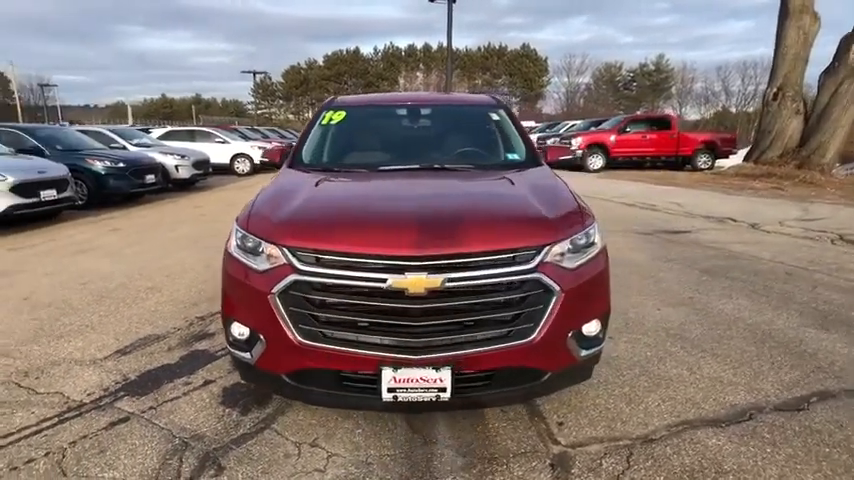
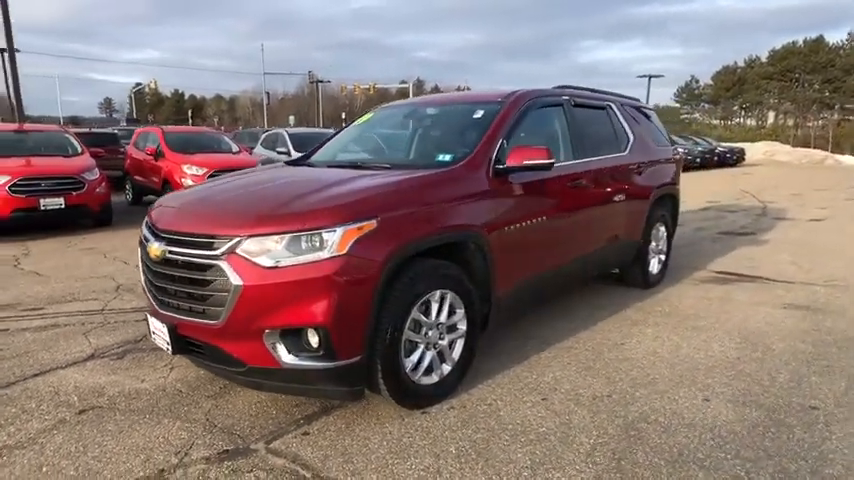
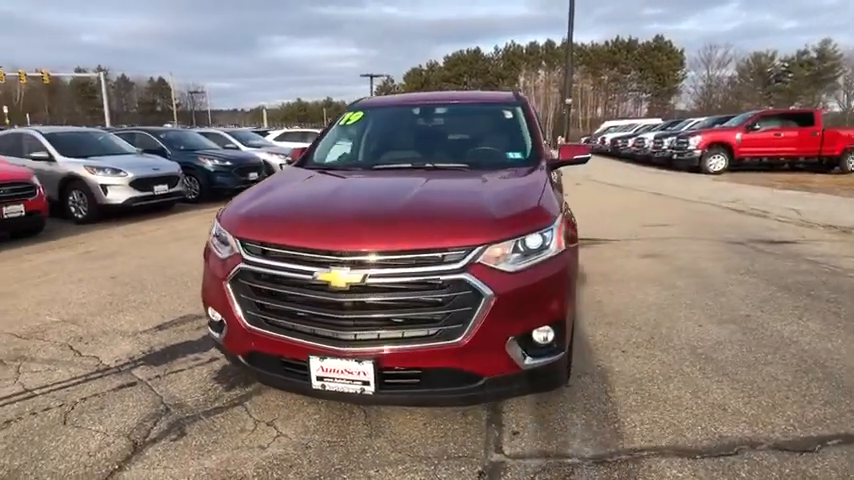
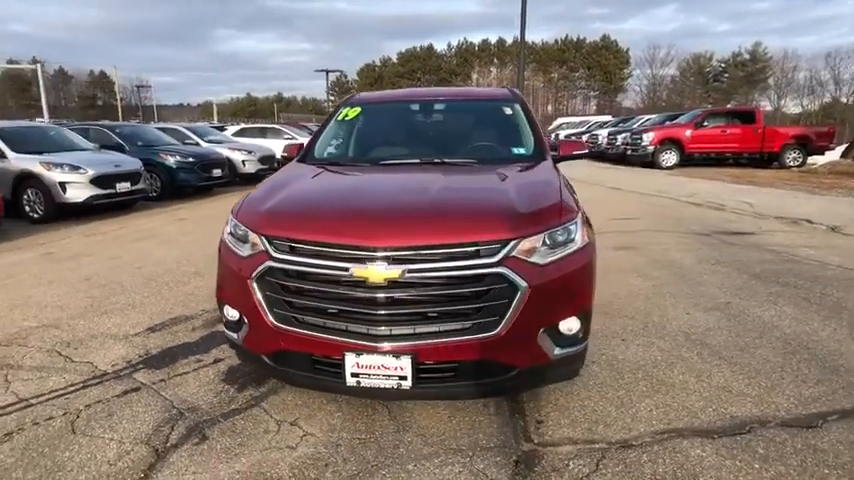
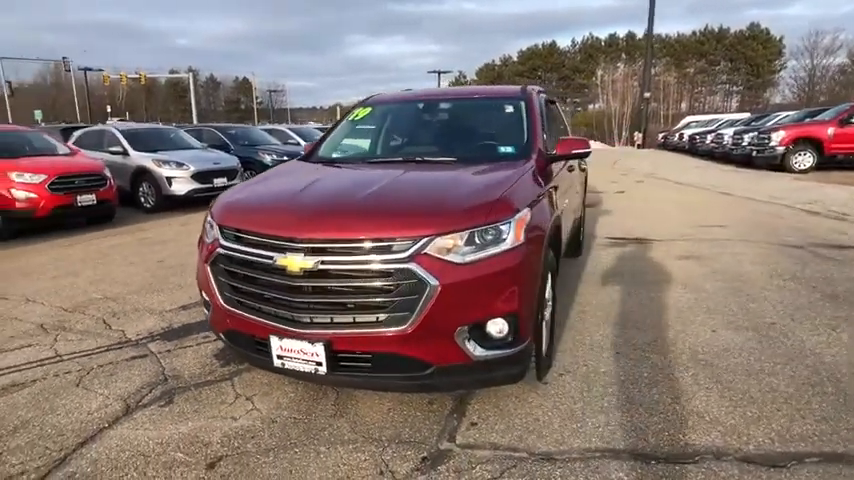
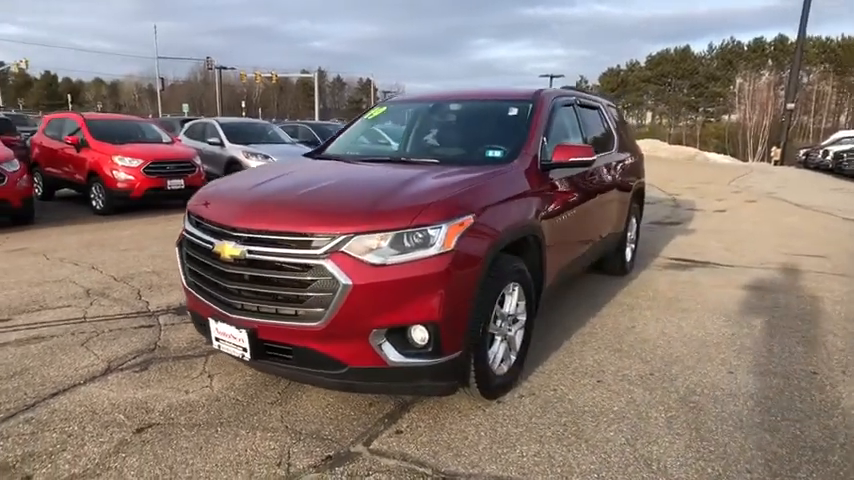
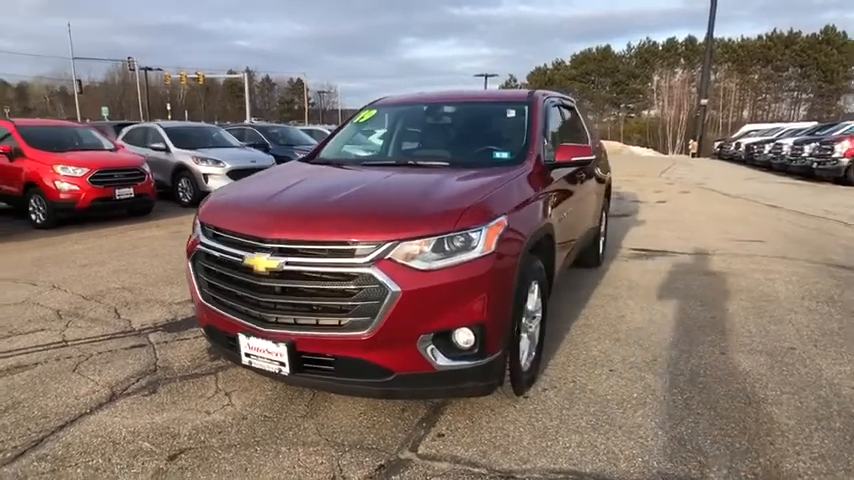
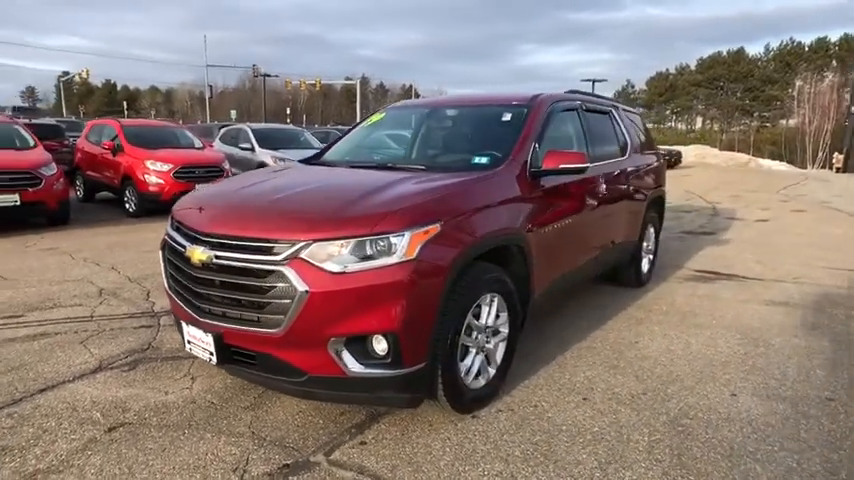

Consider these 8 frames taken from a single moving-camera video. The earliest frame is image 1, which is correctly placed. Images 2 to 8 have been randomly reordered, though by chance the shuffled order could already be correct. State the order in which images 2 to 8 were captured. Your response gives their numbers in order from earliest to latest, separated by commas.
4, 3, 5, 7, 6, 8, 2
